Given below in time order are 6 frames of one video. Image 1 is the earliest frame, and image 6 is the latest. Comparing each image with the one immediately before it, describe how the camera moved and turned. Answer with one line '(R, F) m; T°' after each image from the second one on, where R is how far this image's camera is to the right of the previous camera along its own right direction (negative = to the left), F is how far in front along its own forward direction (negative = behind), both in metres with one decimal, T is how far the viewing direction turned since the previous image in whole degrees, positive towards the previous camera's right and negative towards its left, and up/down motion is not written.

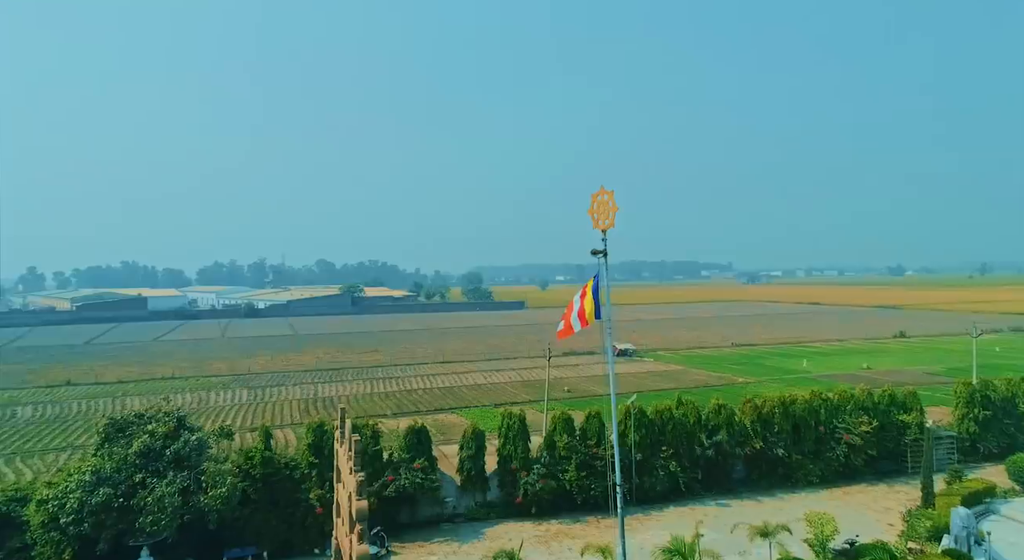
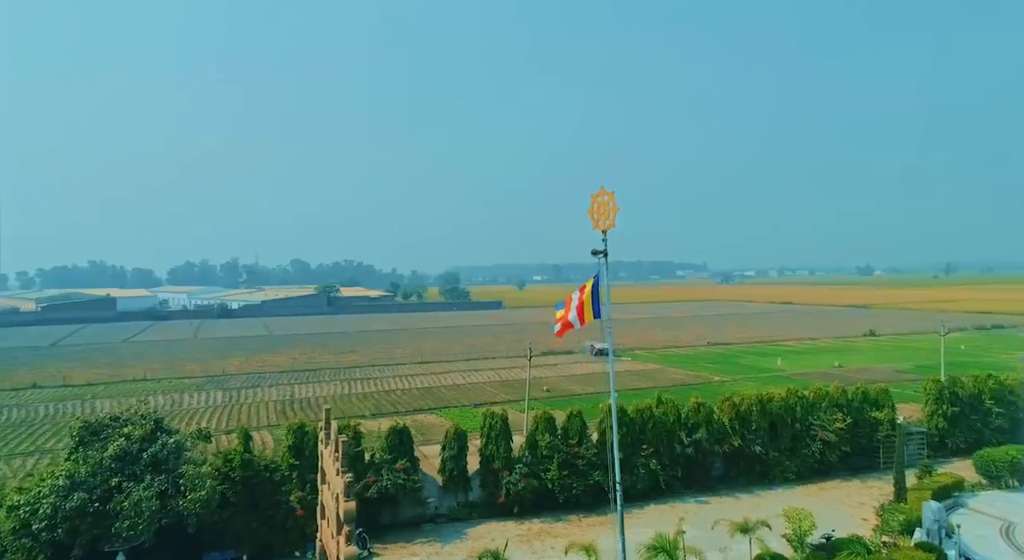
(-2.4, -0.7) m; +2°
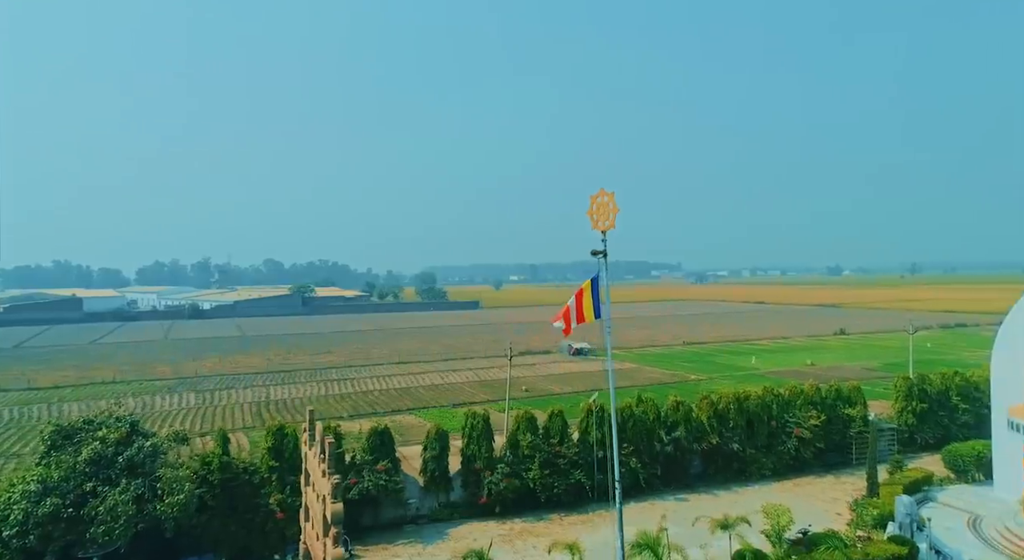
(-2.5, -0.6) m; +2°
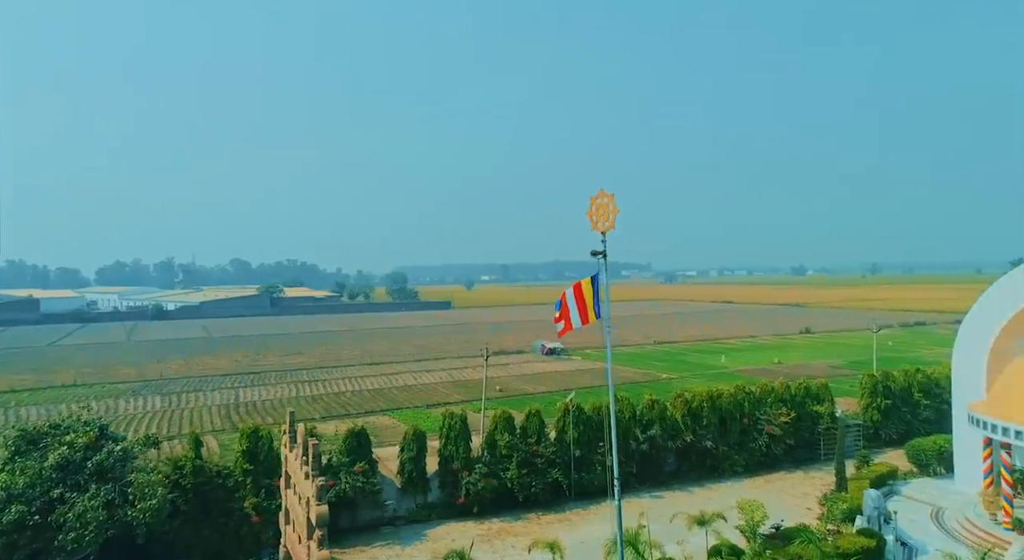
(-3.2, -0.5) m; +3°
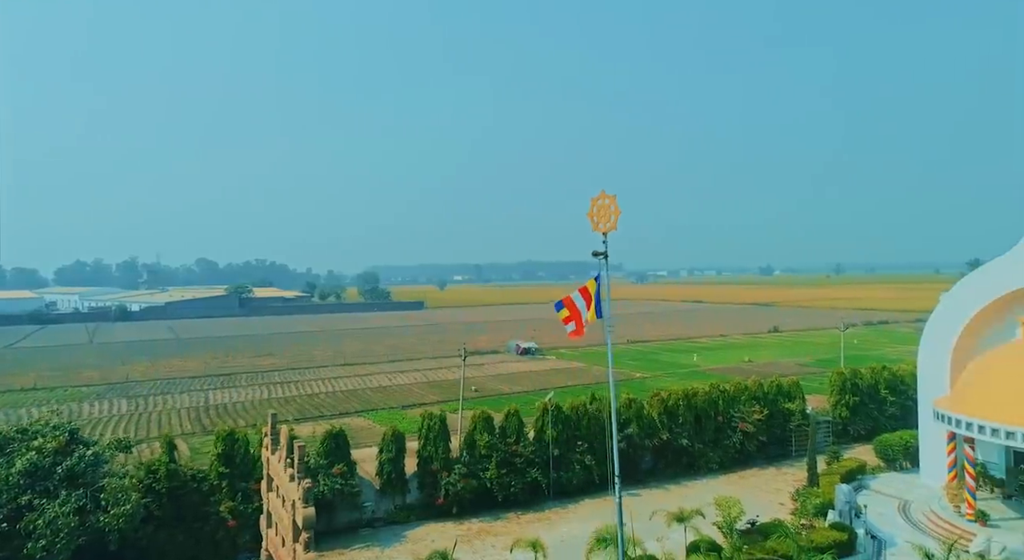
(-3.1, -0.4) m; +3°
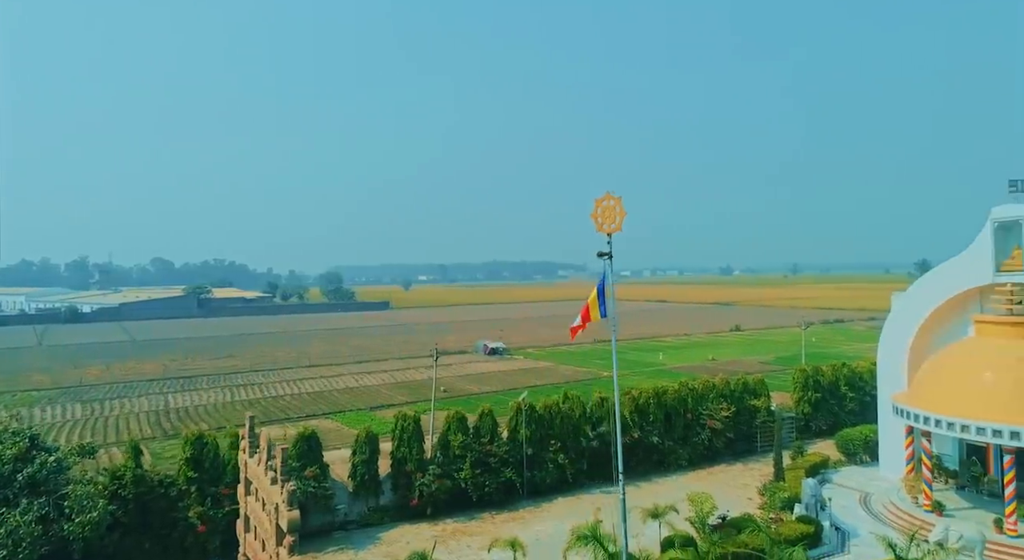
(-3.5, -0.4) m; +3°
